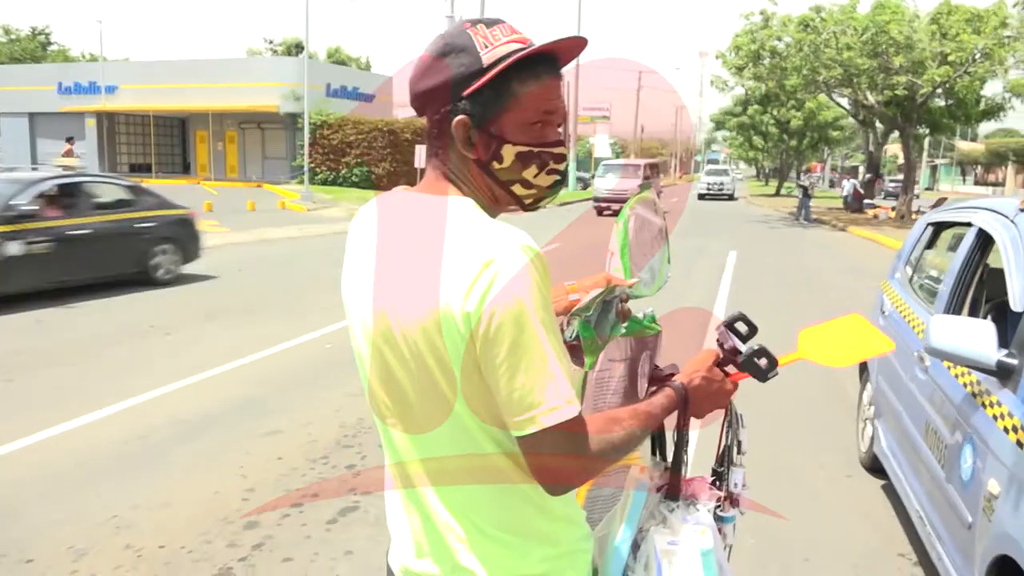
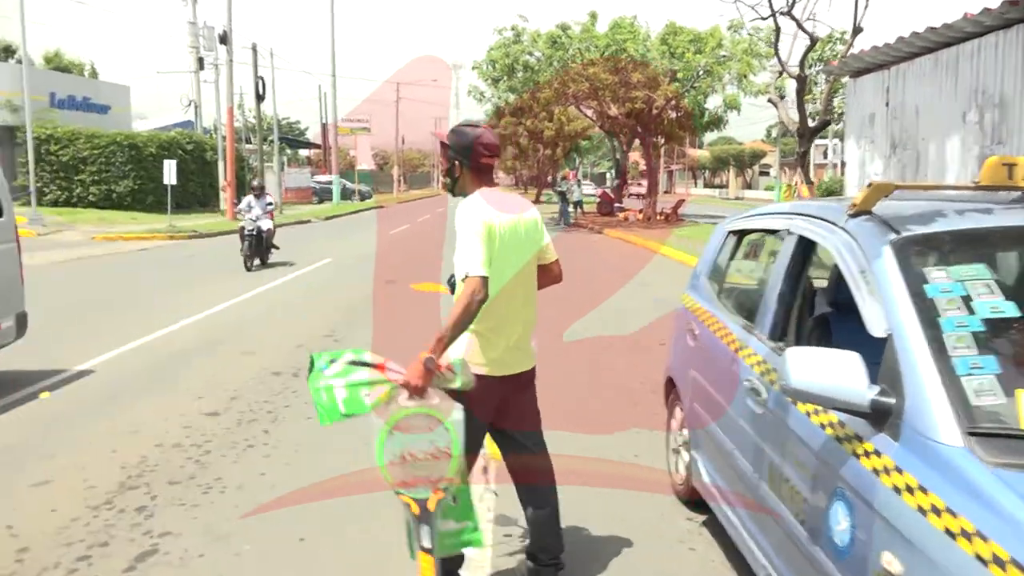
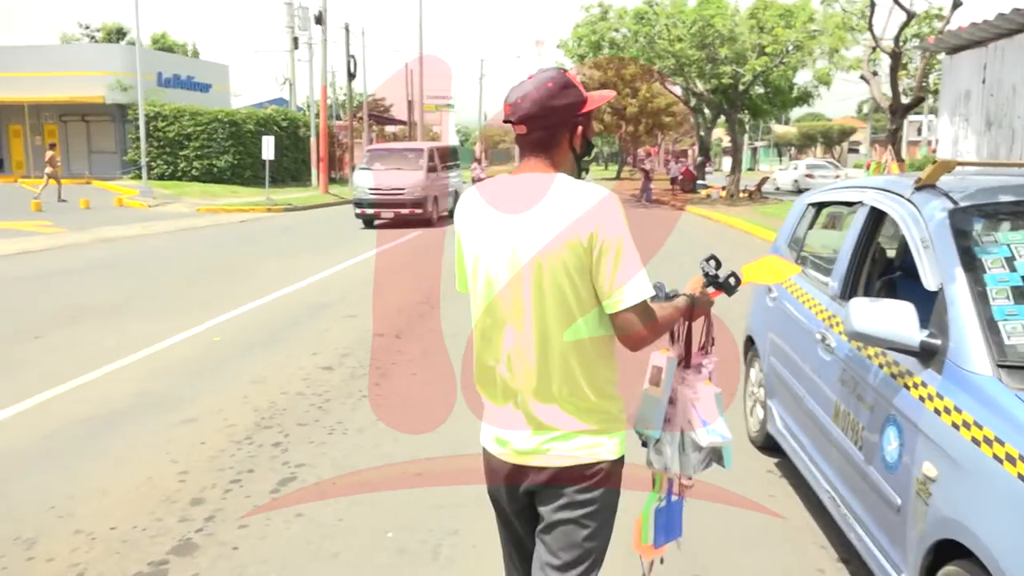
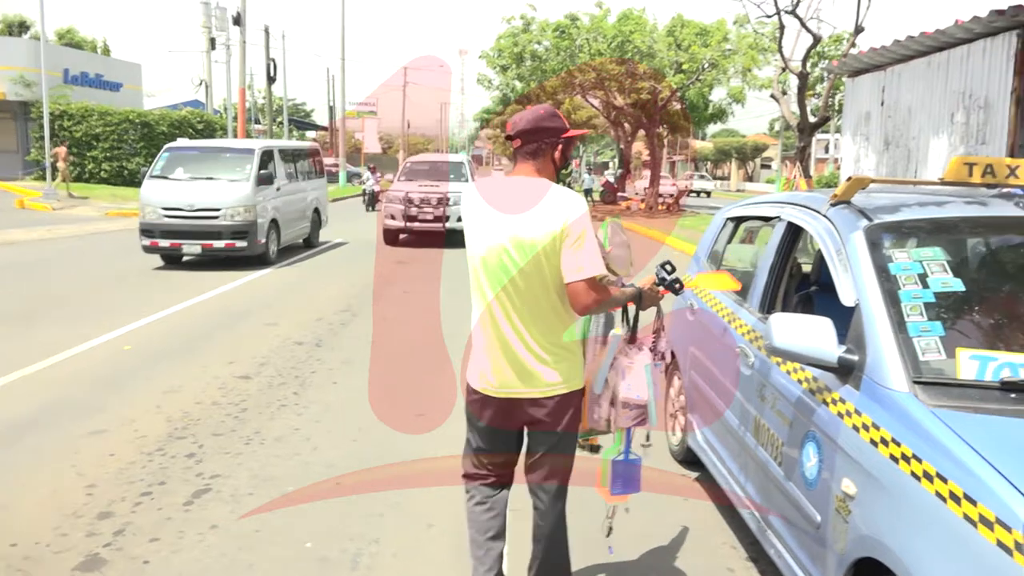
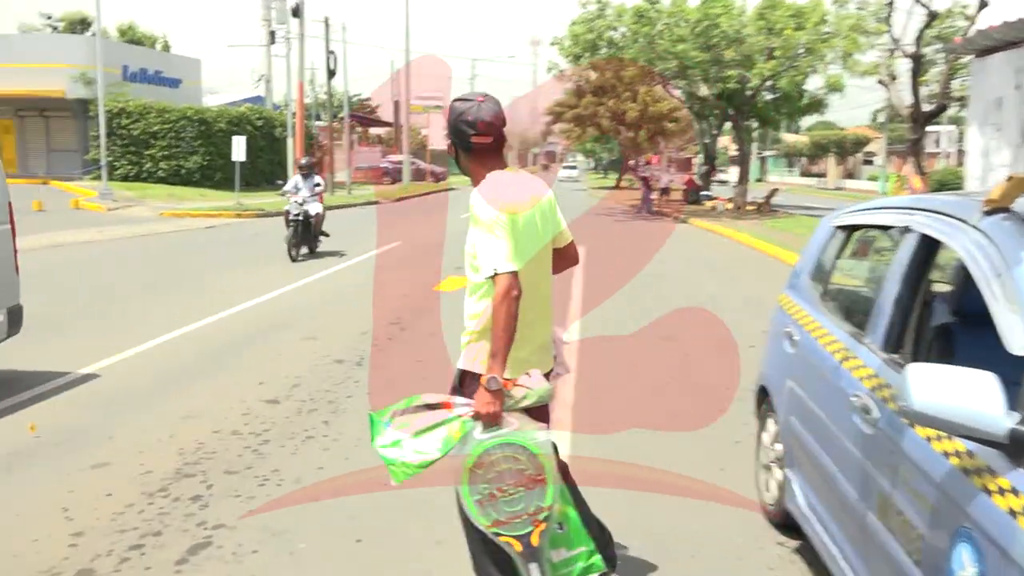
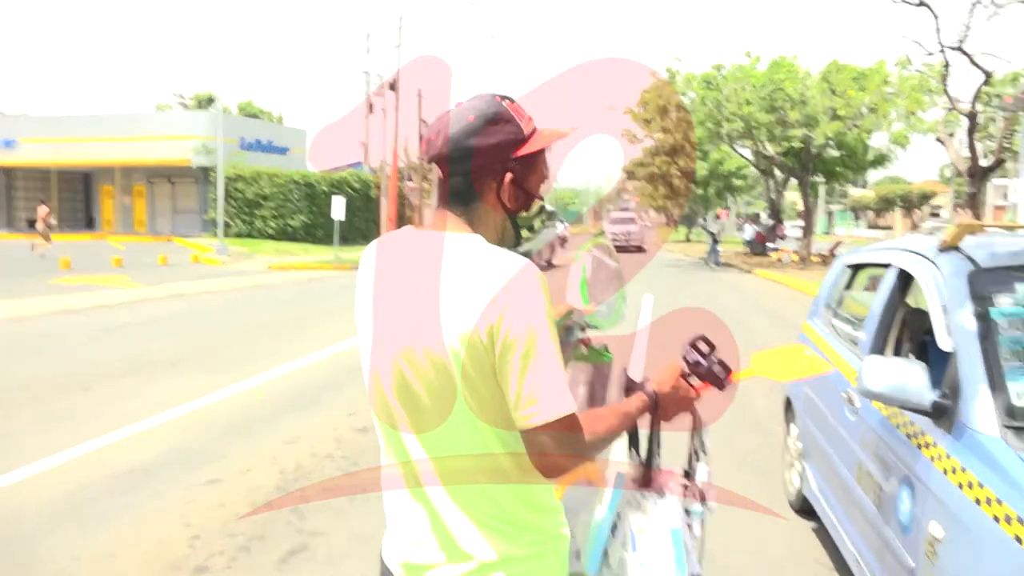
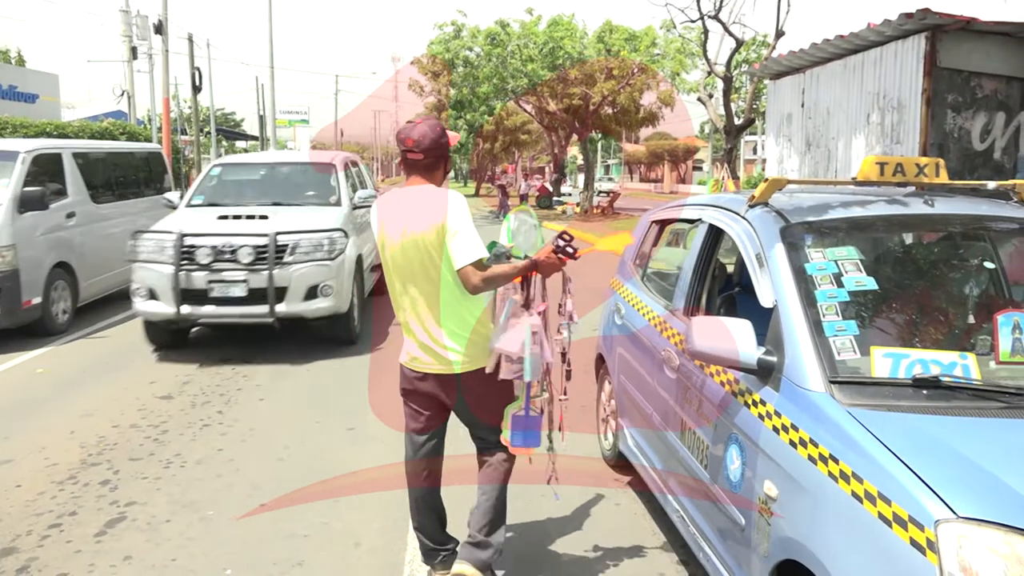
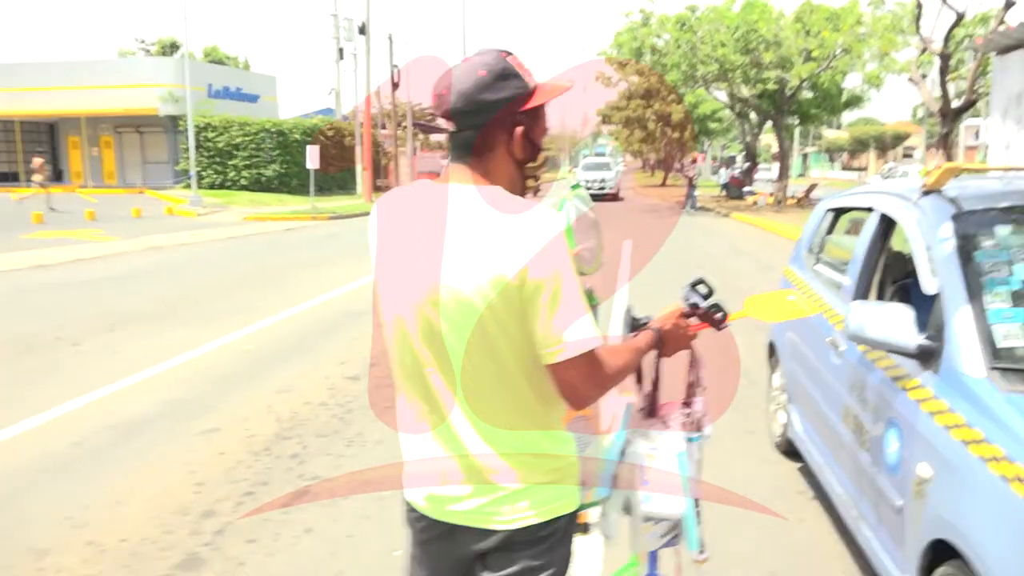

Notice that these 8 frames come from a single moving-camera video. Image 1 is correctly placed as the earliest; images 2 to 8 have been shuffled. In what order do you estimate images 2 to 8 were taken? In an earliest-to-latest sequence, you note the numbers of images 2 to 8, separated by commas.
6, 8, 3, 4, 7, 2, 5
